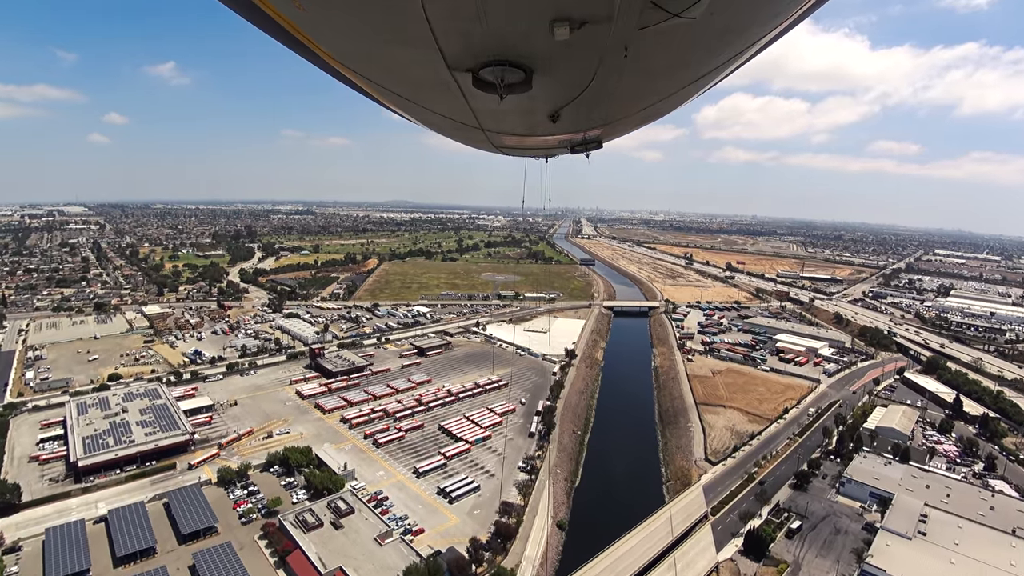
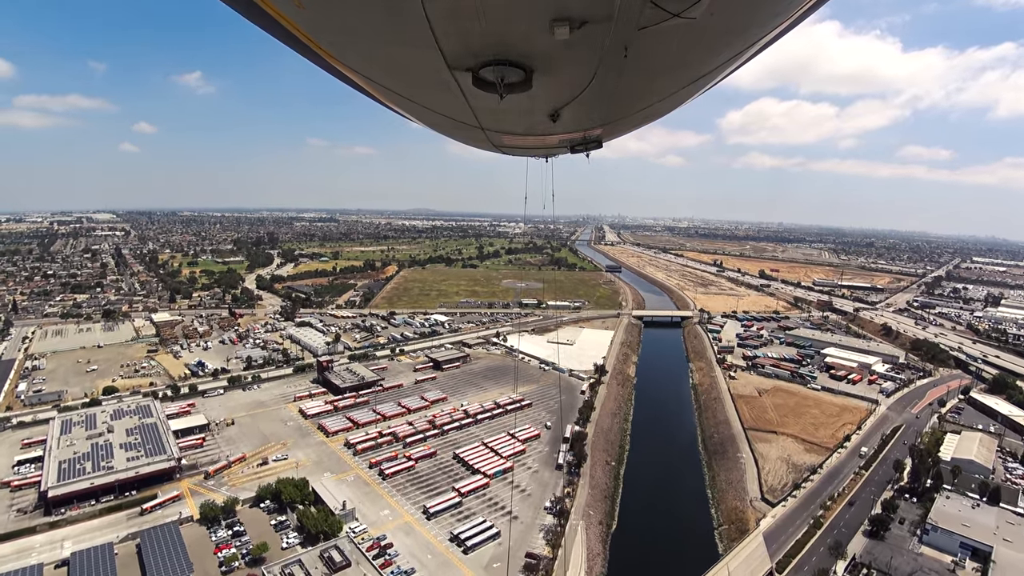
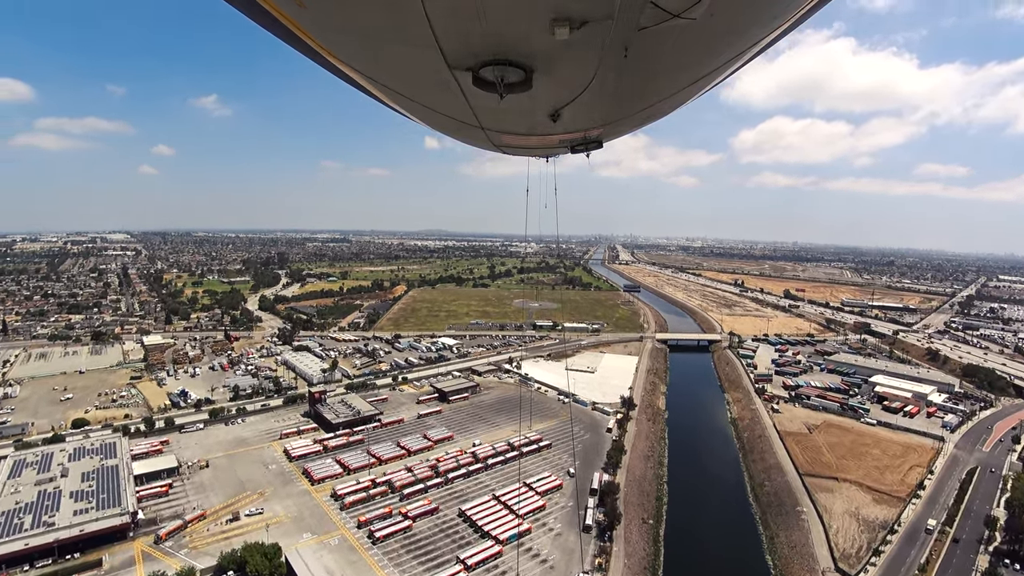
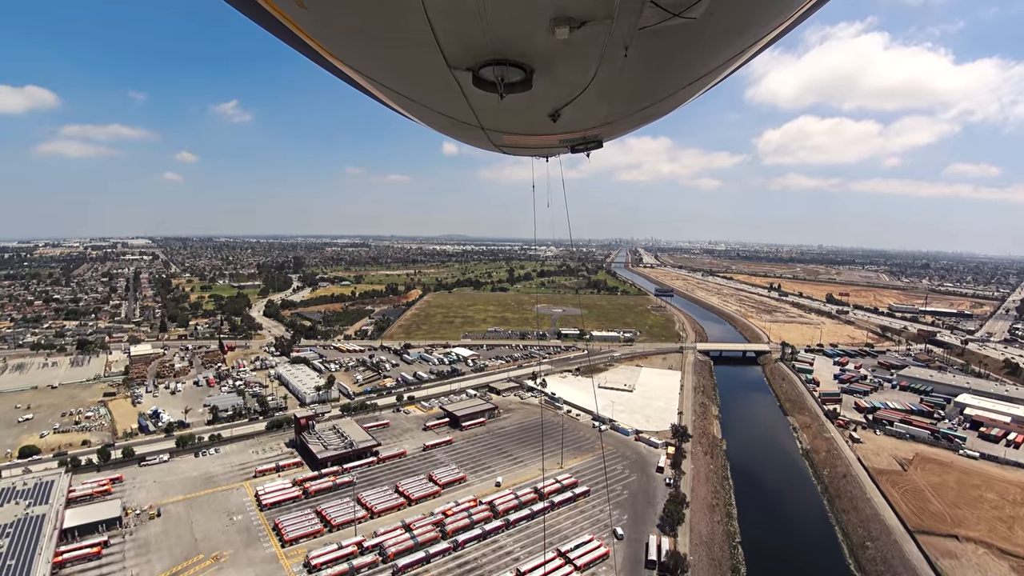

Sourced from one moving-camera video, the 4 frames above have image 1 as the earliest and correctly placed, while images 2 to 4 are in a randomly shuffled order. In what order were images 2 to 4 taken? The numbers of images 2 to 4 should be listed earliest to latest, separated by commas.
2, 3, 4
